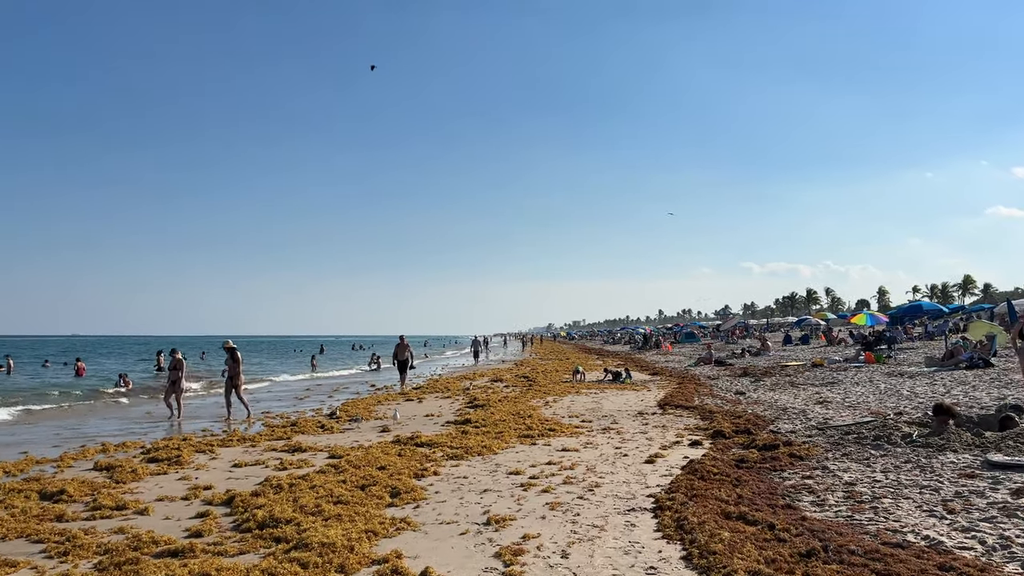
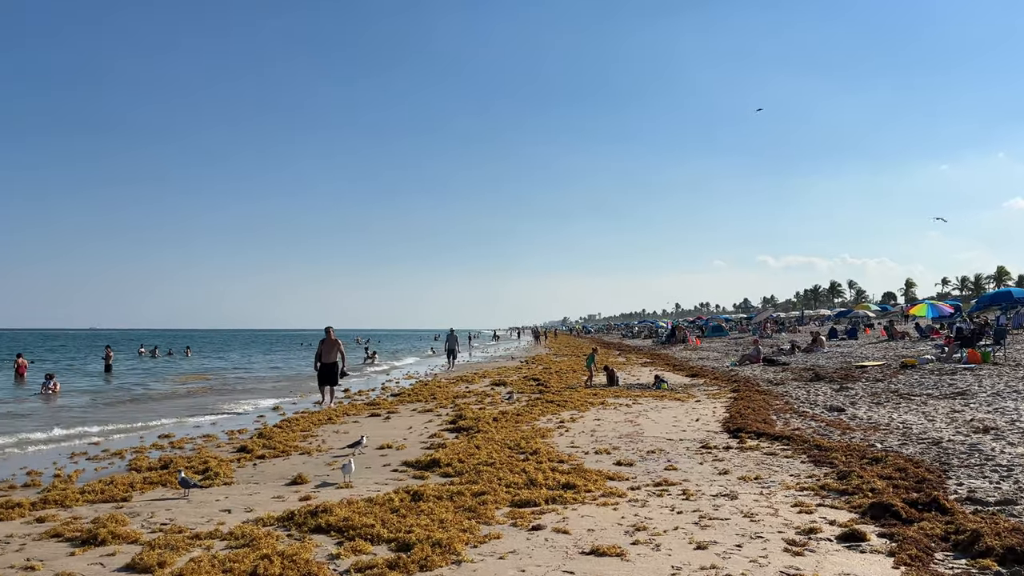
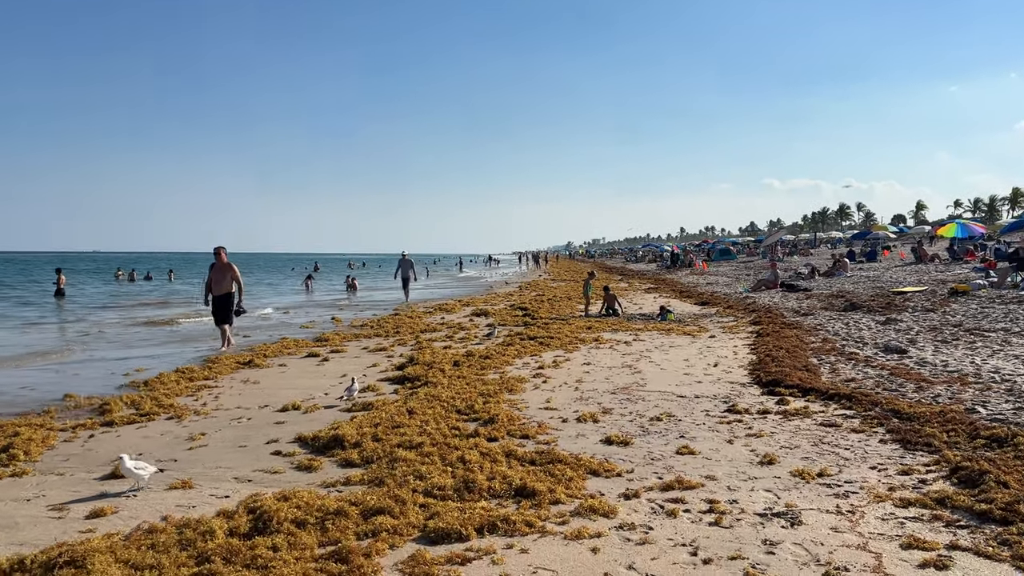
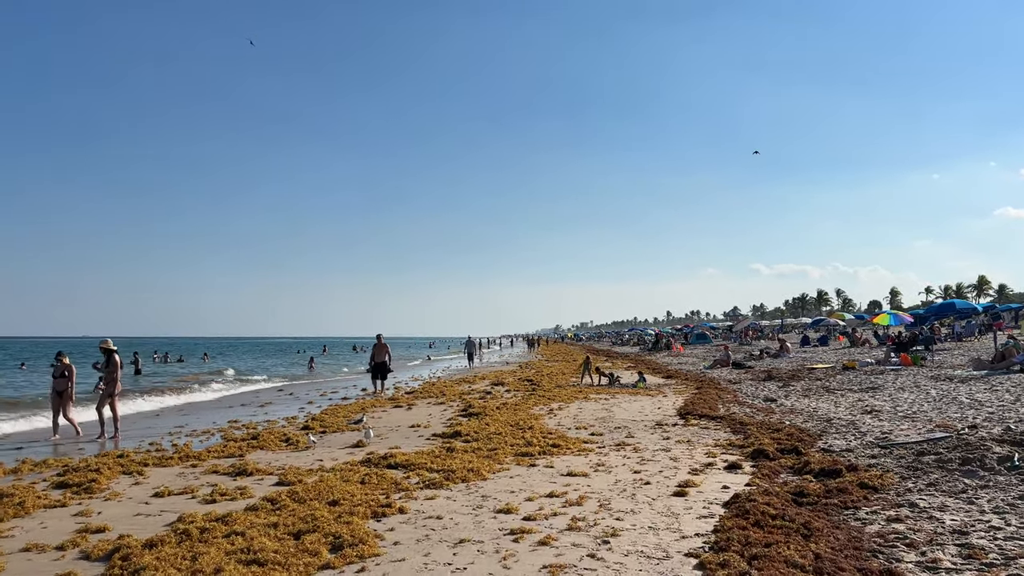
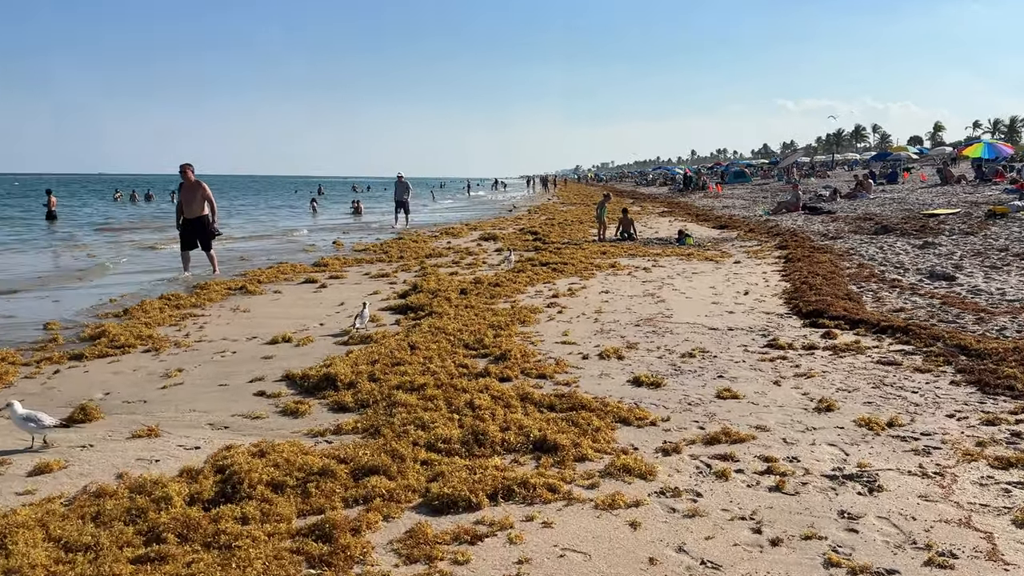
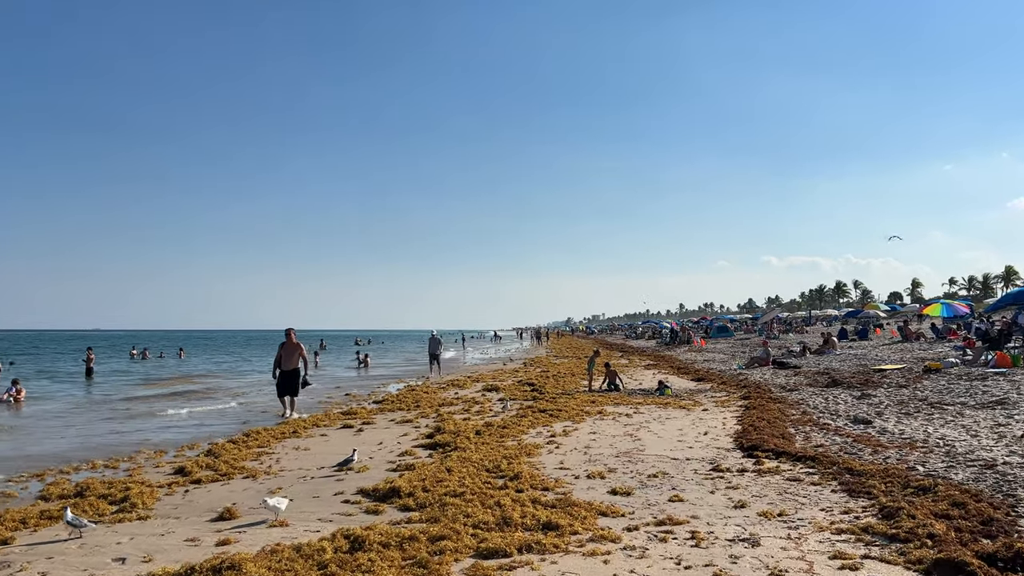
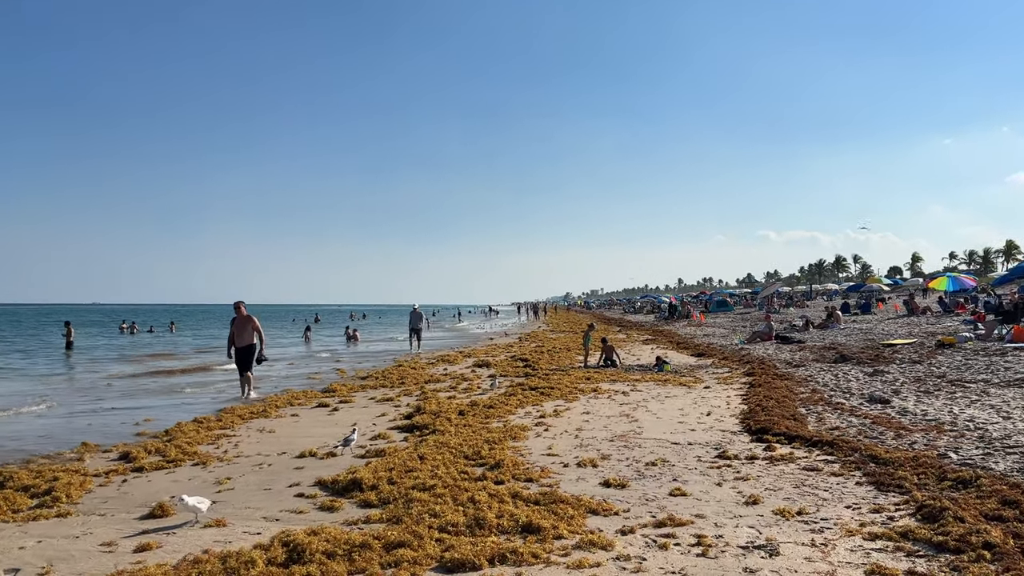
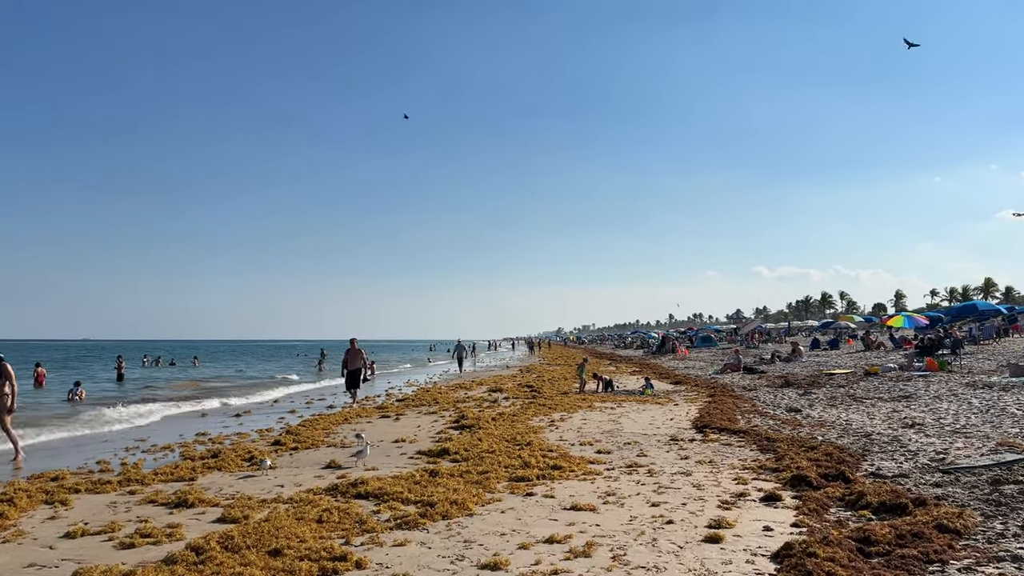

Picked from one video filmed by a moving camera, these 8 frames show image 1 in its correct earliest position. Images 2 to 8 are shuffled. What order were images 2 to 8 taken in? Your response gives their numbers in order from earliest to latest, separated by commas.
4, 8, 2, 6, 7, 3, 5
